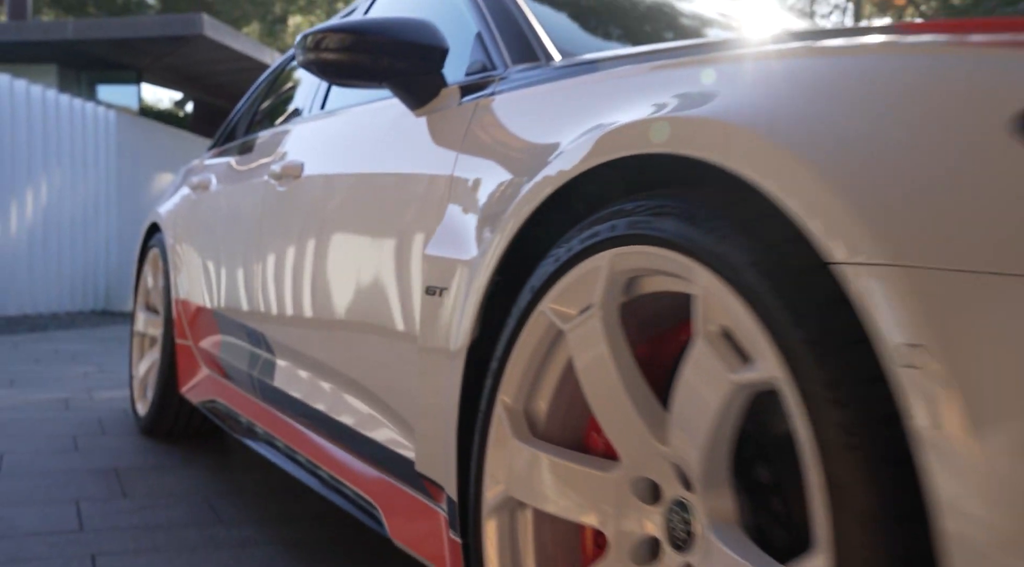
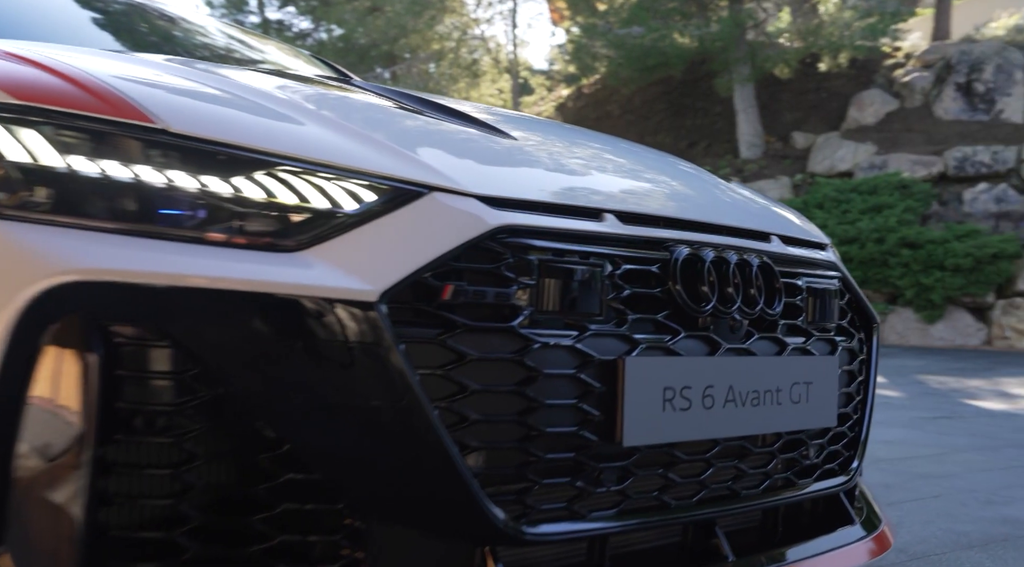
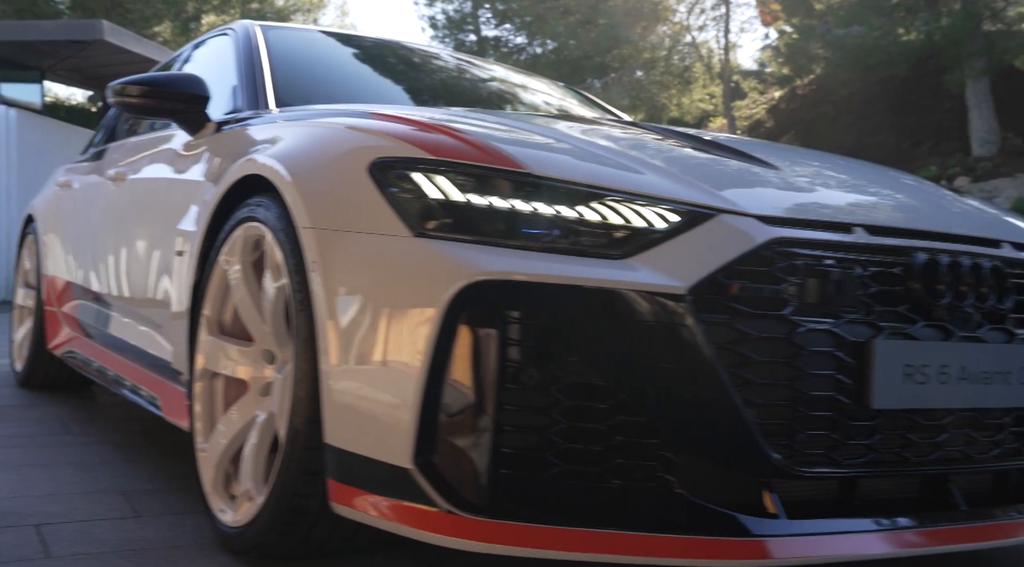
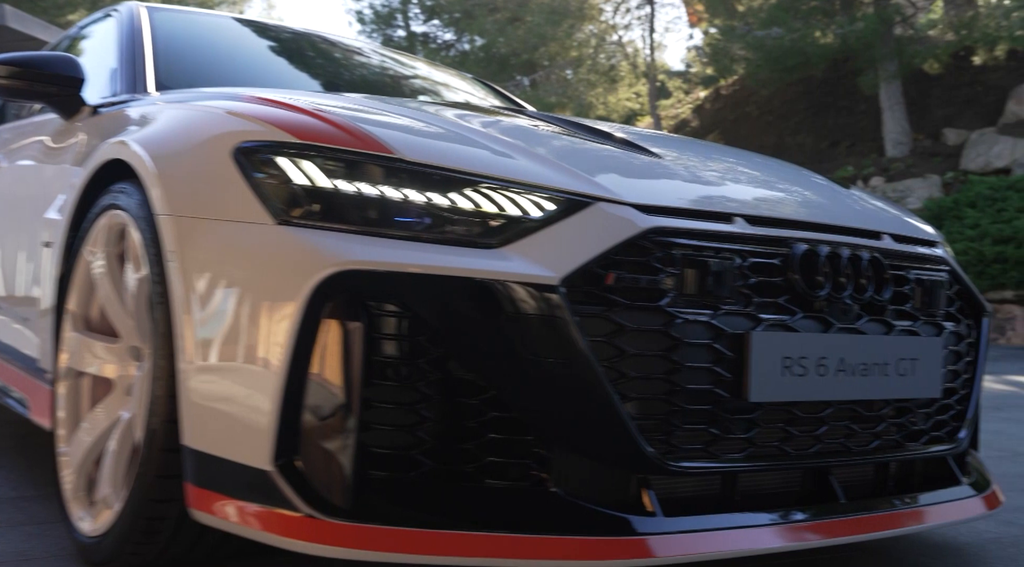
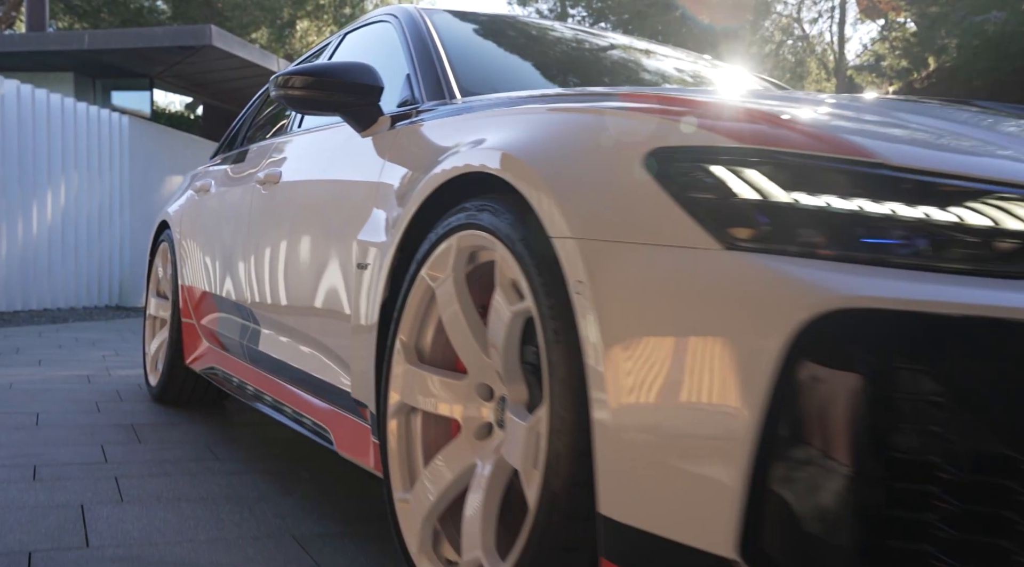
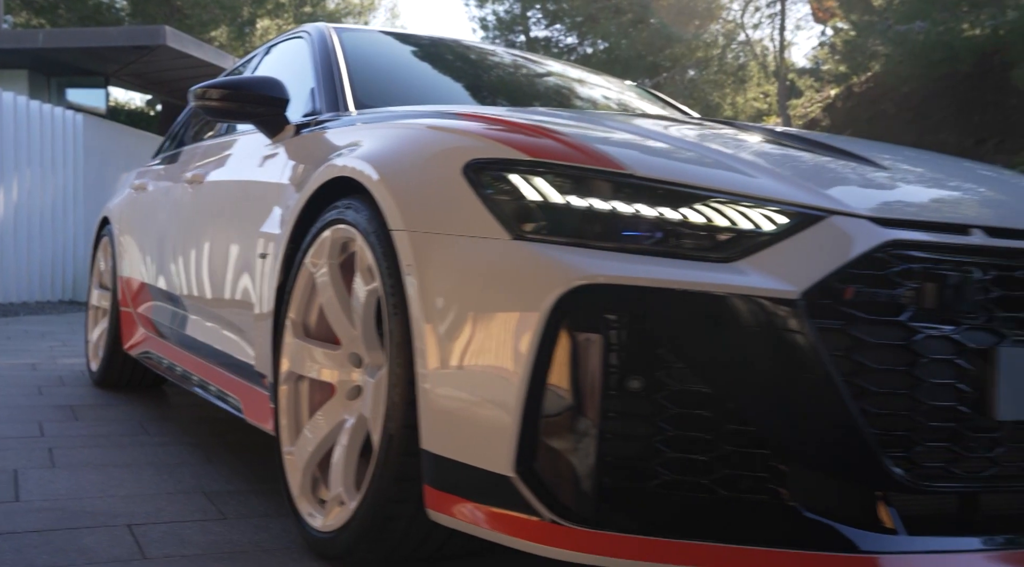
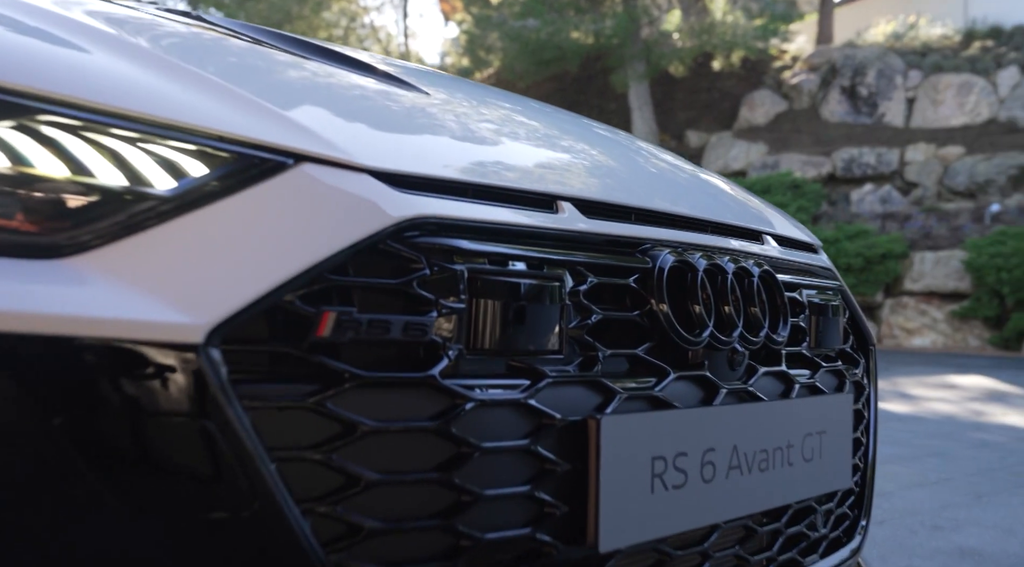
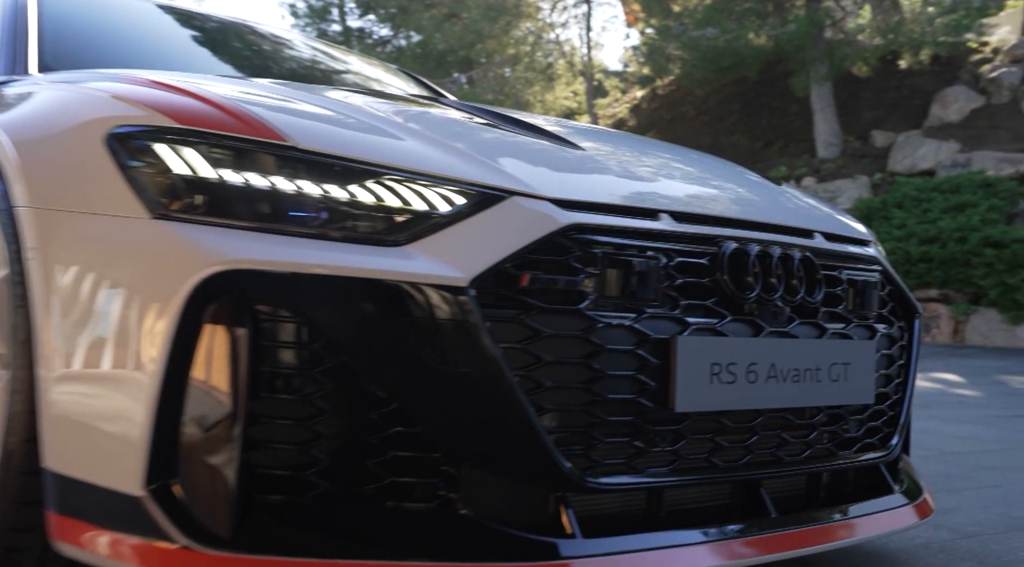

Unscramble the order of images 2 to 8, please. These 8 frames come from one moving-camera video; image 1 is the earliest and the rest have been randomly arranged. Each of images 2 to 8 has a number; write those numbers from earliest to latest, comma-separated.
5, 6, 3, 4, 8, 2, 7
